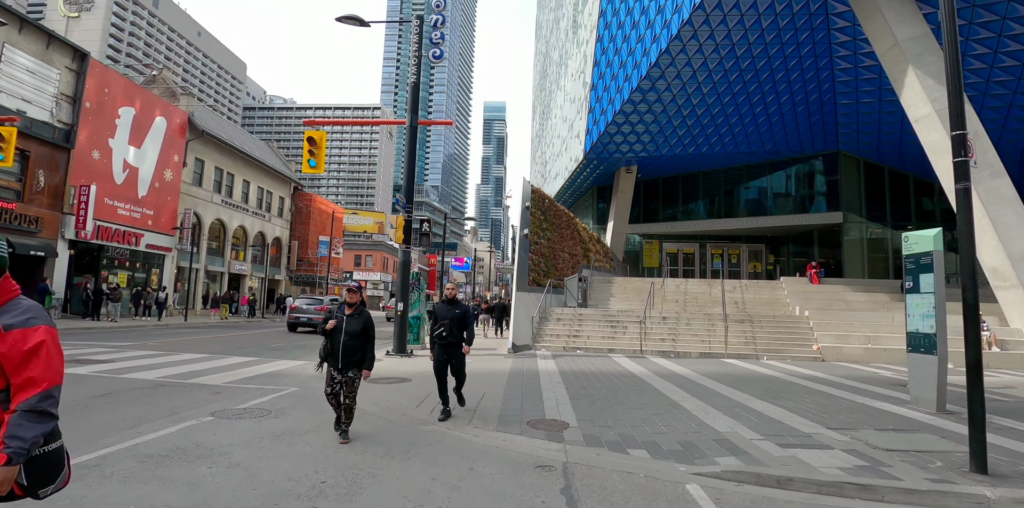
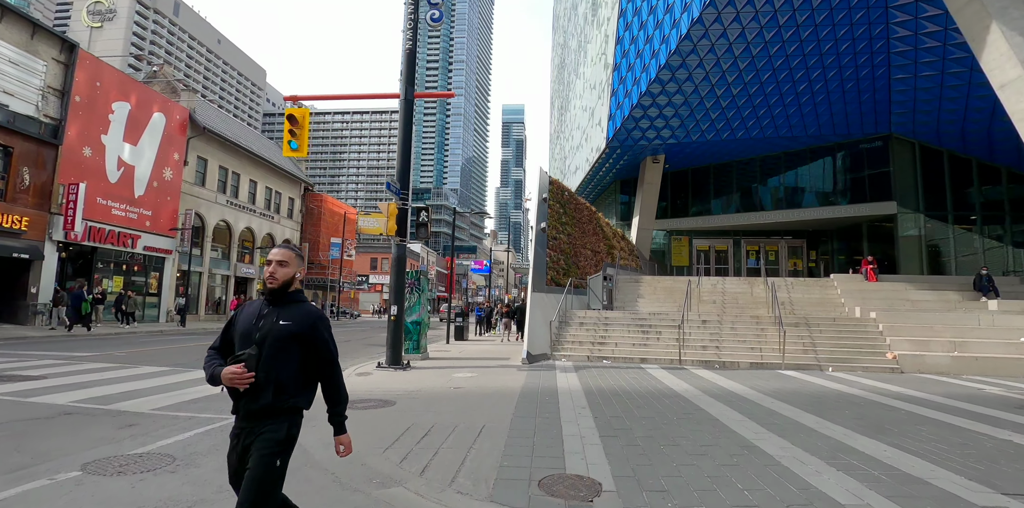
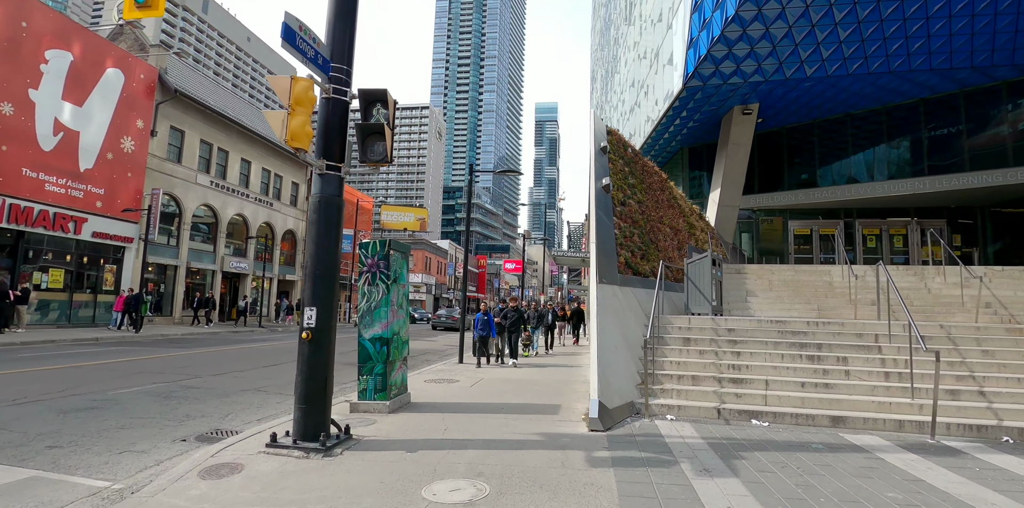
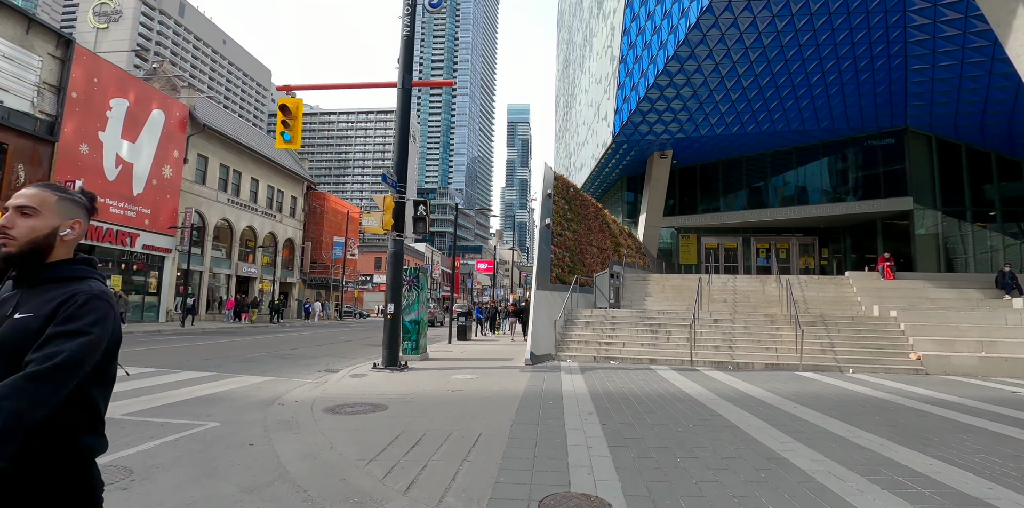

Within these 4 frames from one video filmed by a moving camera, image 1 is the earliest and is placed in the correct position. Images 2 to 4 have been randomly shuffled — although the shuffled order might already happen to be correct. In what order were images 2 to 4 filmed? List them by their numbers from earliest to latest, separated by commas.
2, 4, 3
